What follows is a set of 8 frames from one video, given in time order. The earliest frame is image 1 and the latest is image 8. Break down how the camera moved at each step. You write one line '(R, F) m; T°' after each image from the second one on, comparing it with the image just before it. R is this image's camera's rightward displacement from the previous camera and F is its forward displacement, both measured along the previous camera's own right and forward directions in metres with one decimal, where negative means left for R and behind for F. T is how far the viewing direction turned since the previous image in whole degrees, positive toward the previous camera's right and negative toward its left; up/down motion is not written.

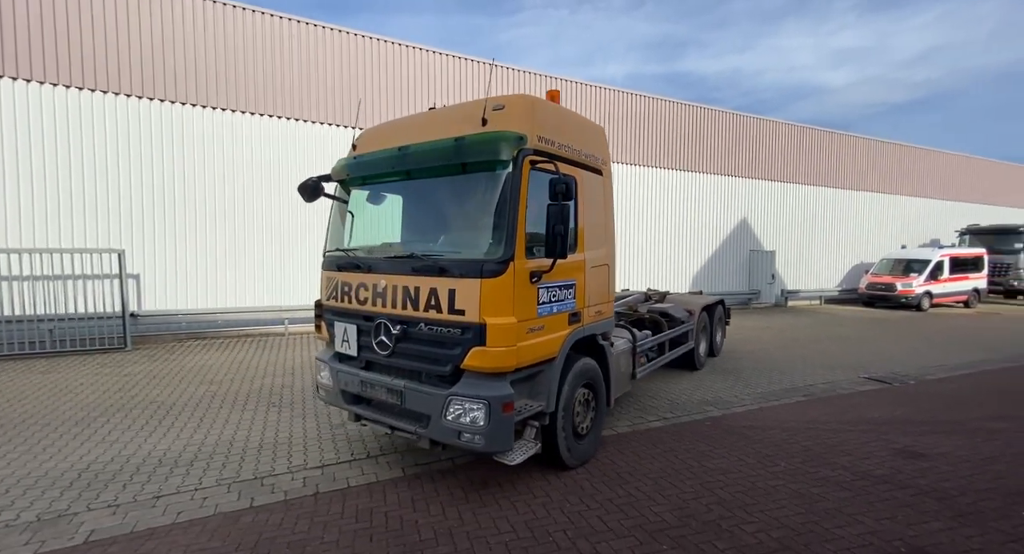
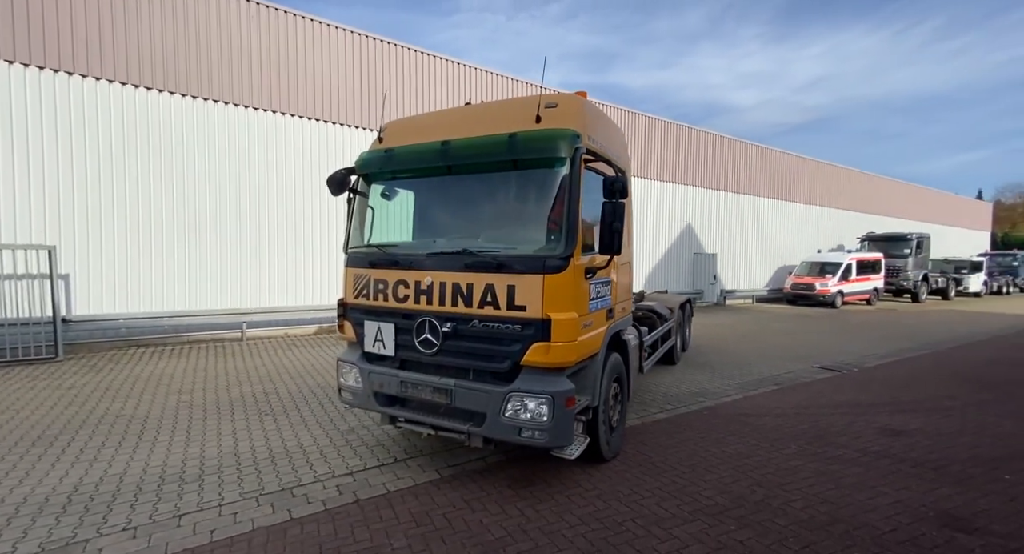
(-0.9, 0.0) m; +8°
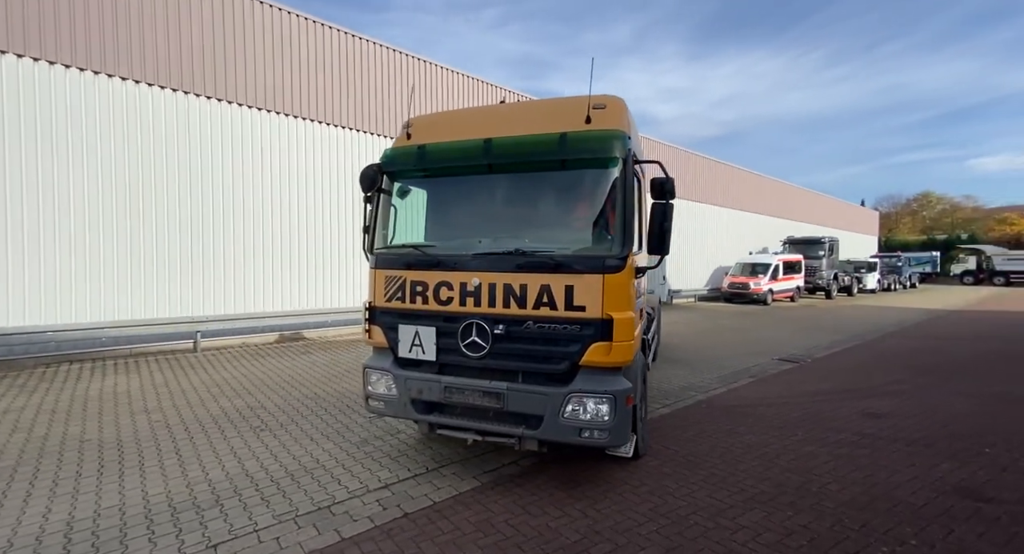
(-0.9, +0.1) m; +8°
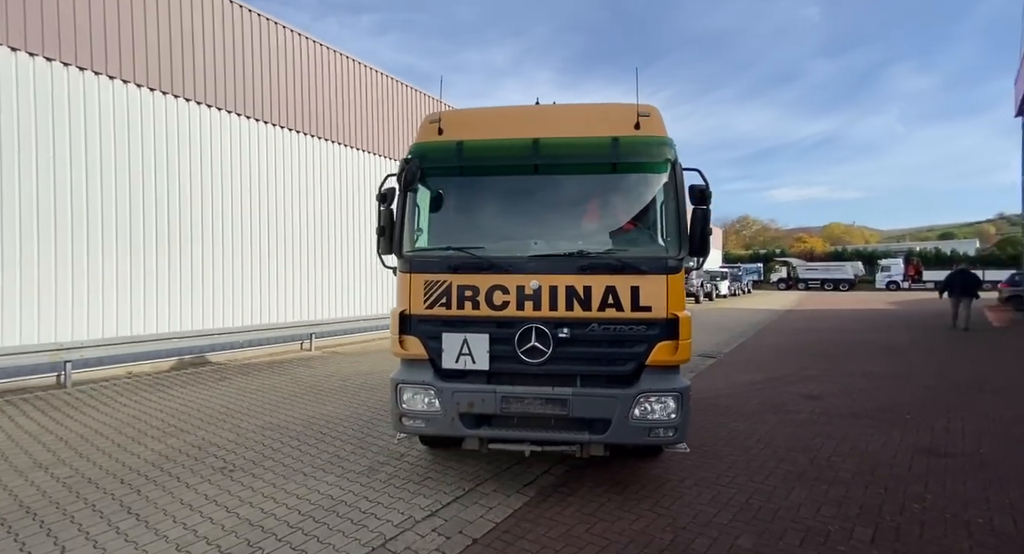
(-1.3, +0.3) m; +15°
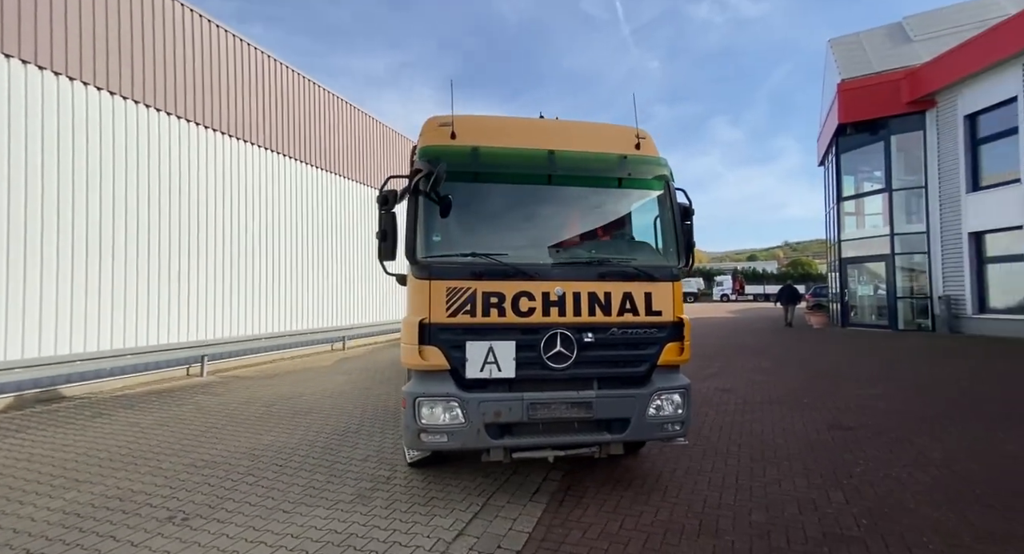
(-1.1, +0.1) m; +15°
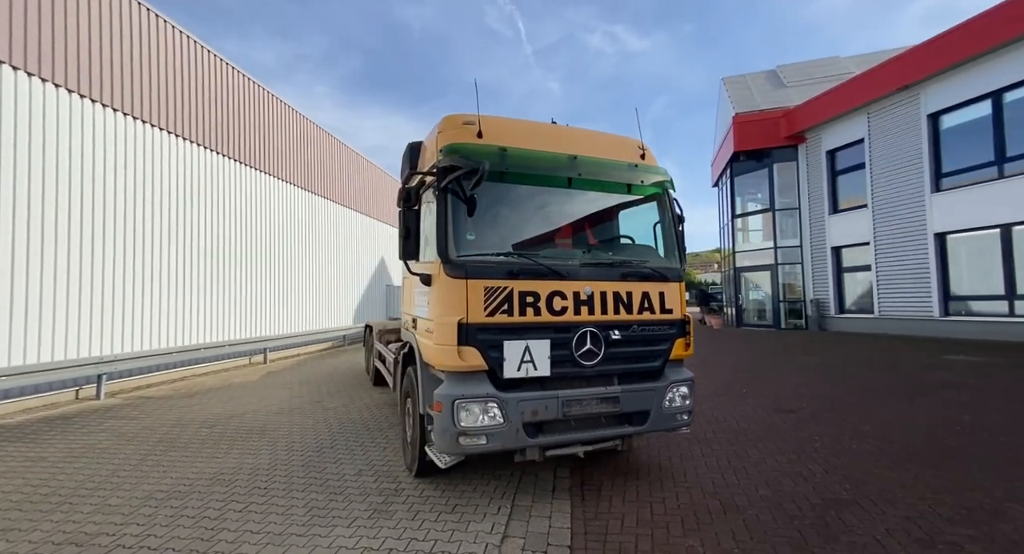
(-1.0, +0.1) m; +12°
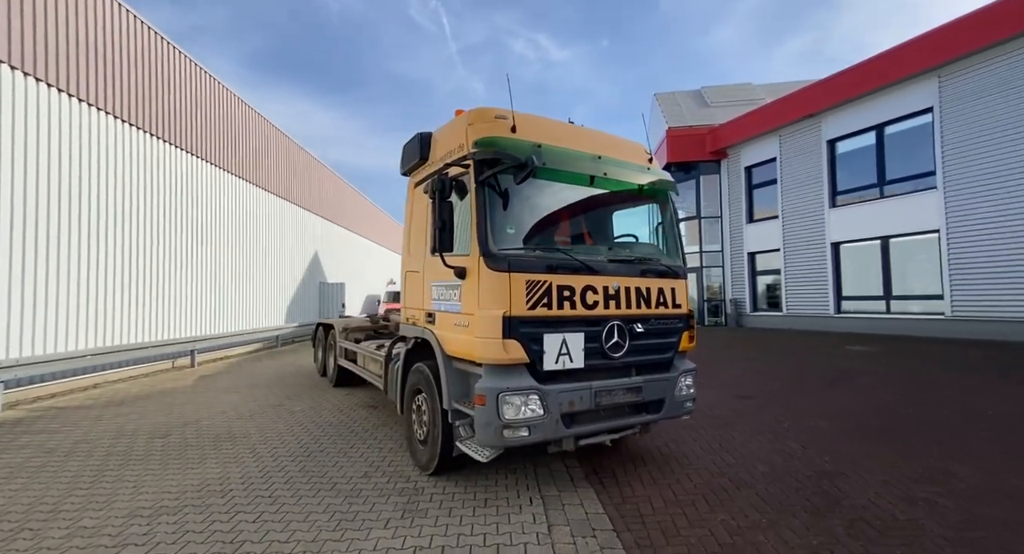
(-0.9, 0.0) m; +10°
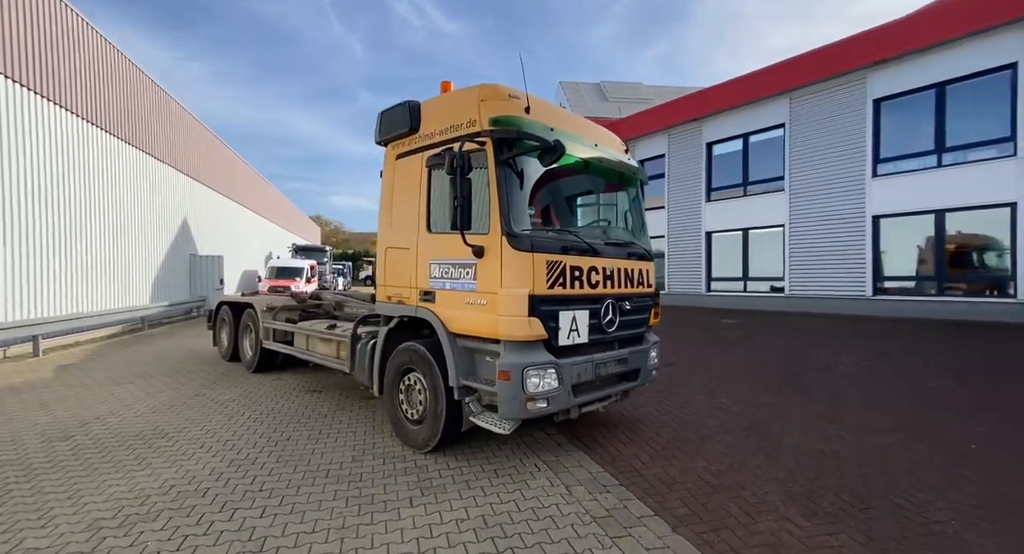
(-1.1, 0.0) m; +15°
